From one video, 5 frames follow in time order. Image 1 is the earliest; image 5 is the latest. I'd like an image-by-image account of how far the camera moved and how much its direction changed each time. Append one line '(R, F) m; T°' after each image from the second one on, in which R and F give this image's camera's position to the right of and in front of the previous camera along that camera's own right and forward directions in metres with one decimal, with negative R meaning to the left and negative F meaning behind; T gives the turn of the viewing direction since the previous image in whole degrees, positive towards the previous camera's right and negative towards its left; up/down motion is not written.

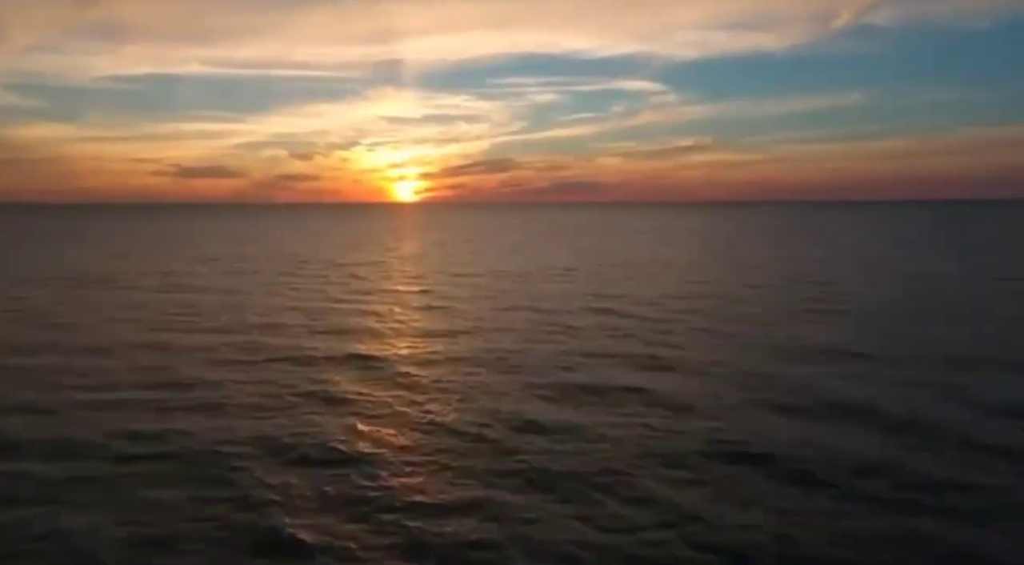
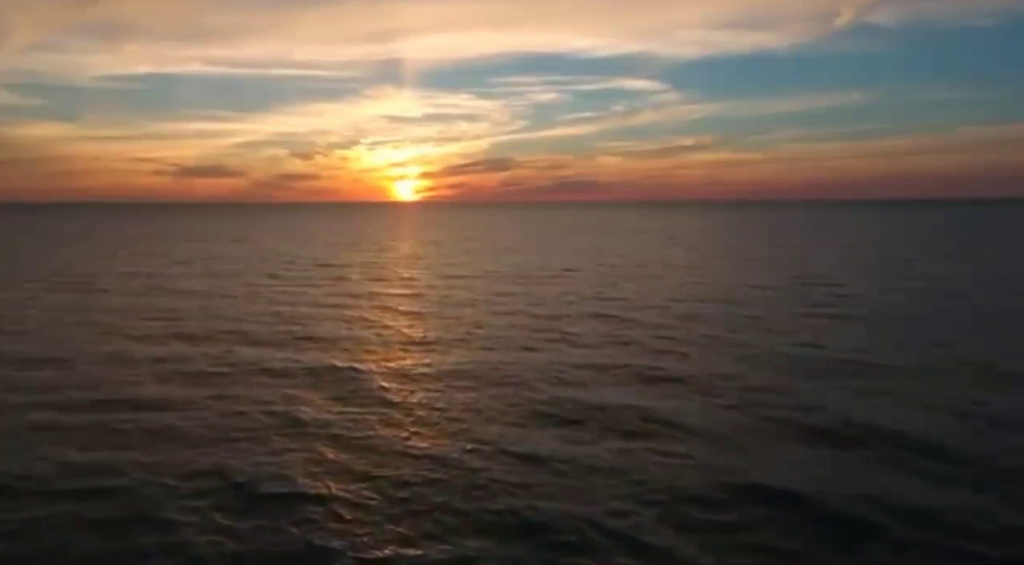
(0.0, +0.8) m; 0°
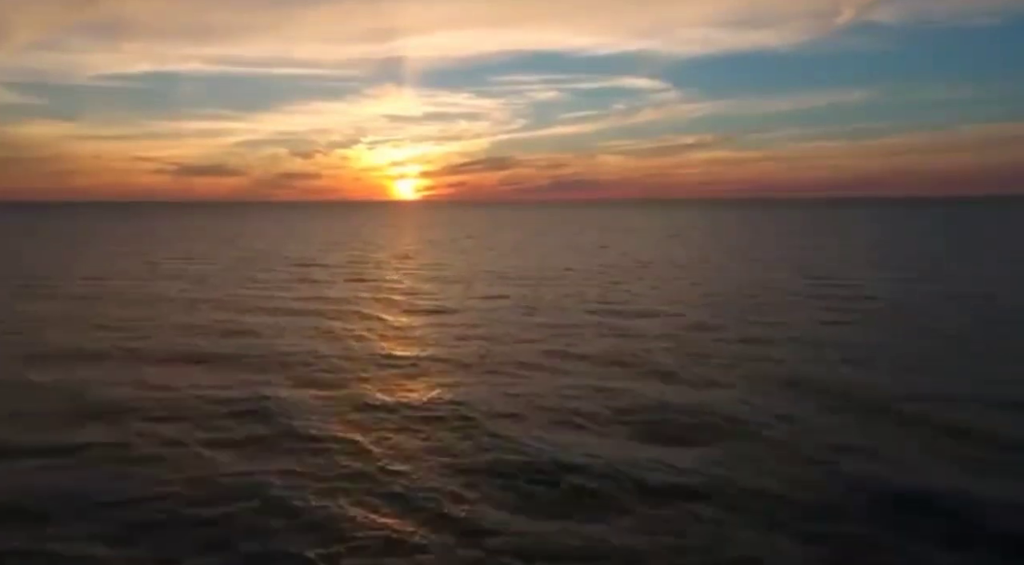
(+0.2, +1.7) m; 0°
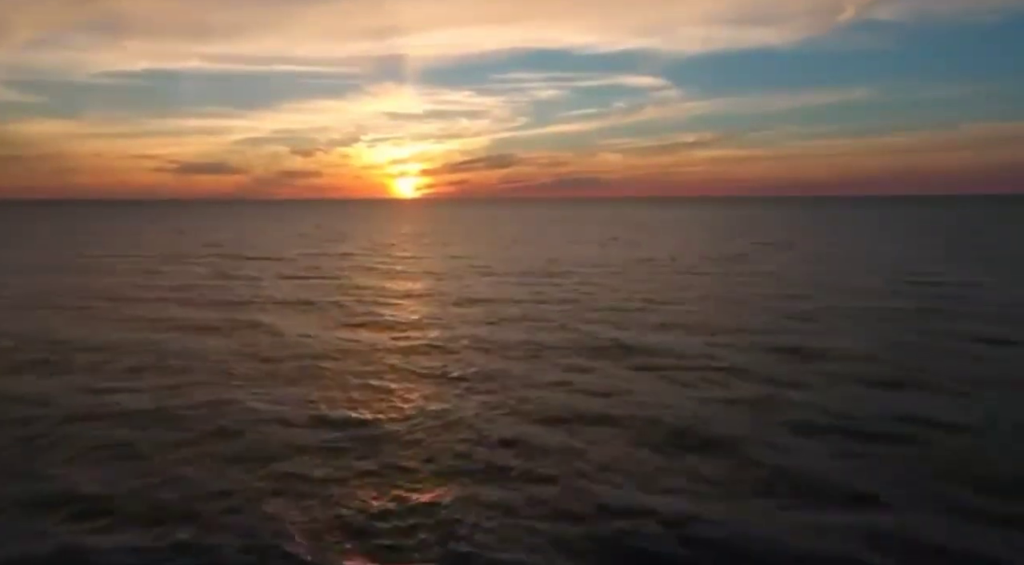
(+0.2, +5.8) m; 0°
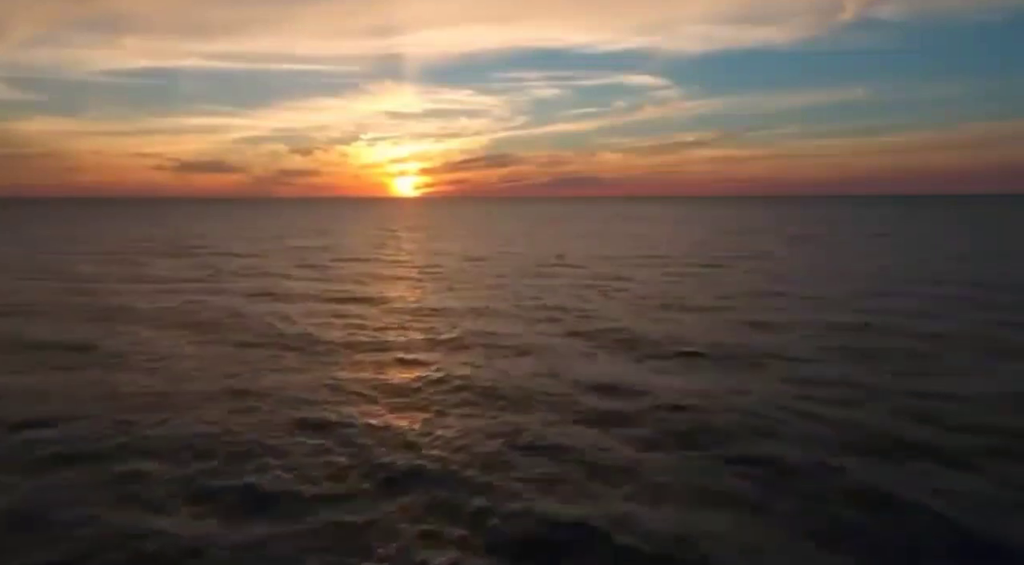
(0.0, +5.9) m; 0°
